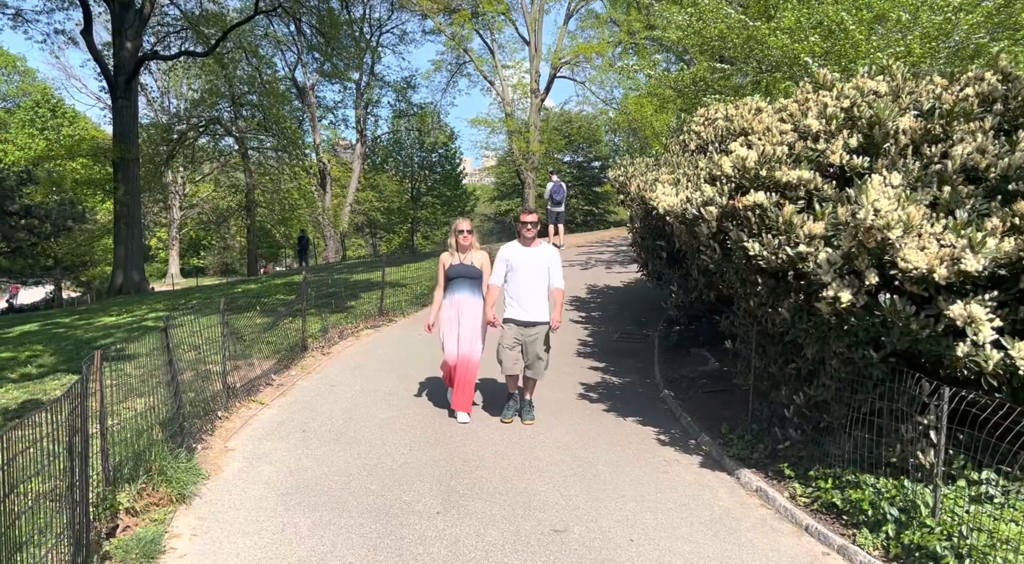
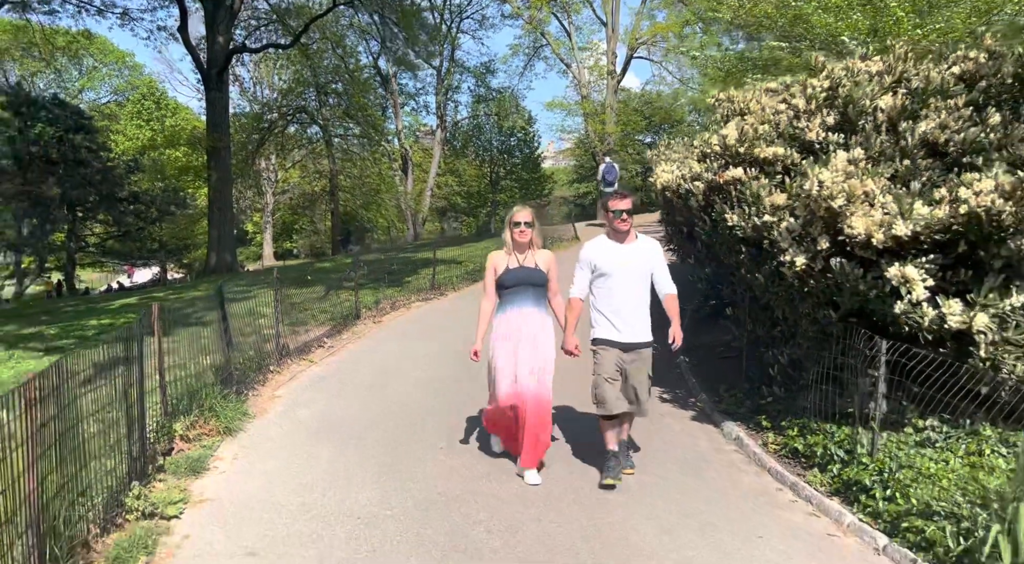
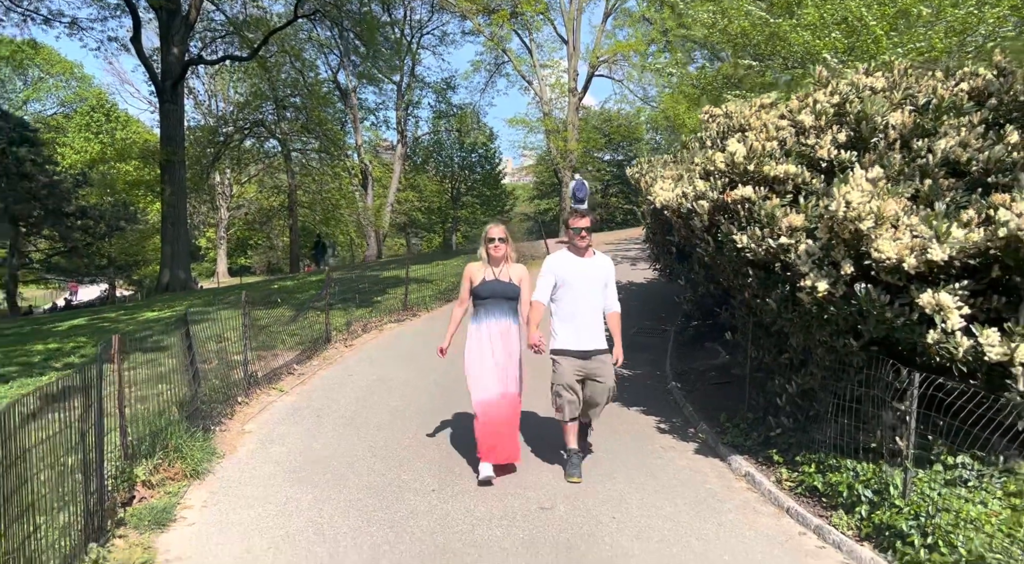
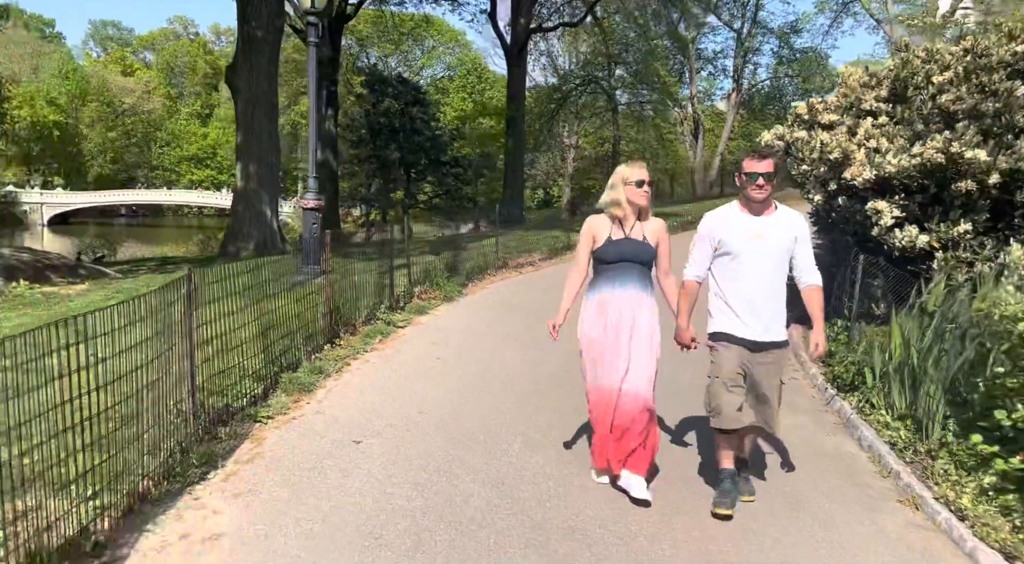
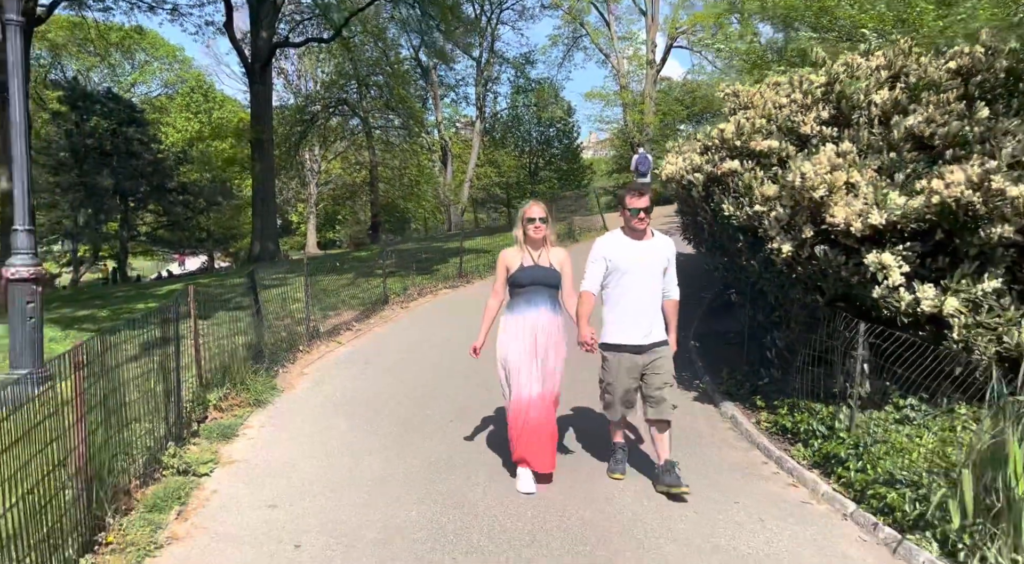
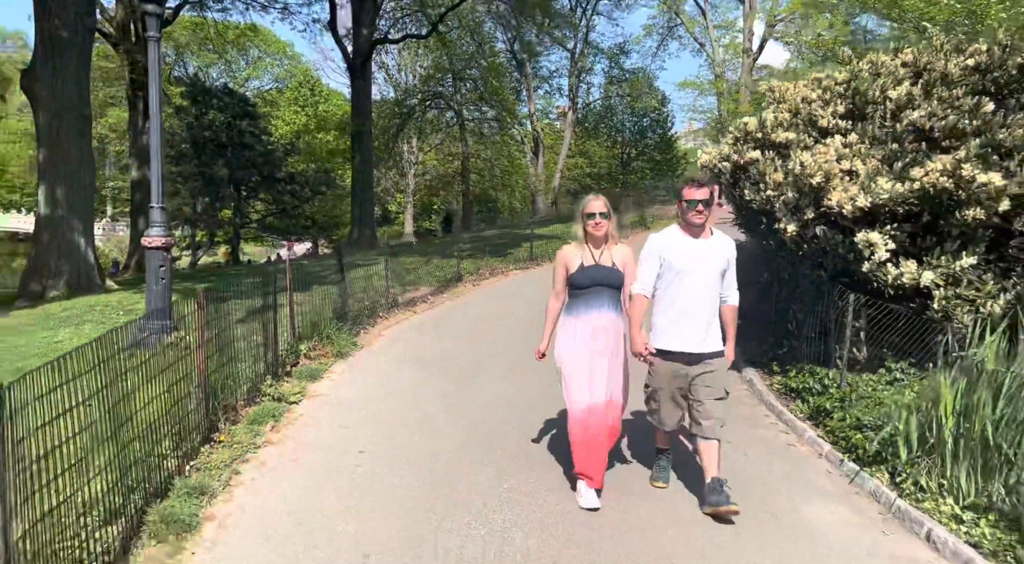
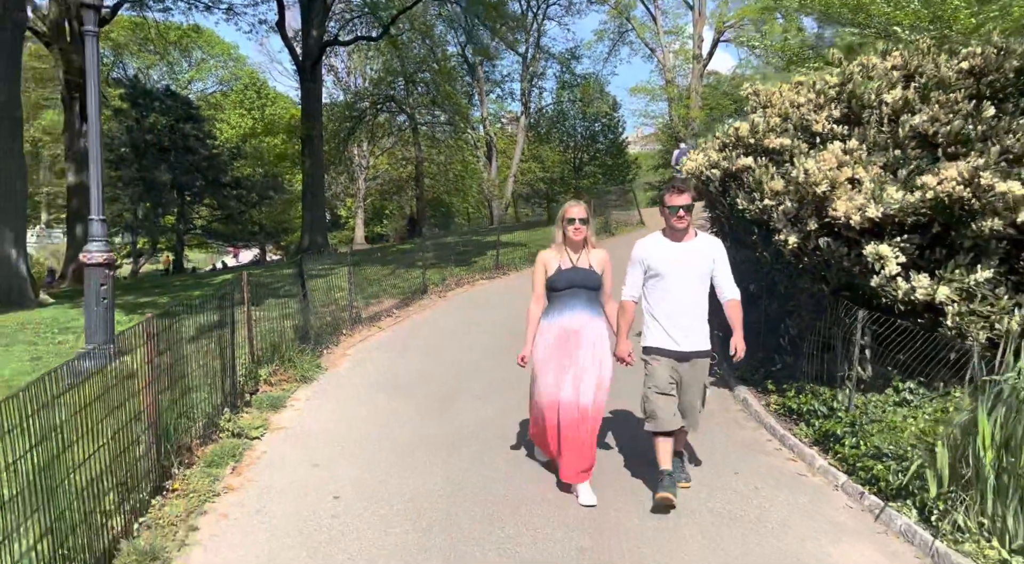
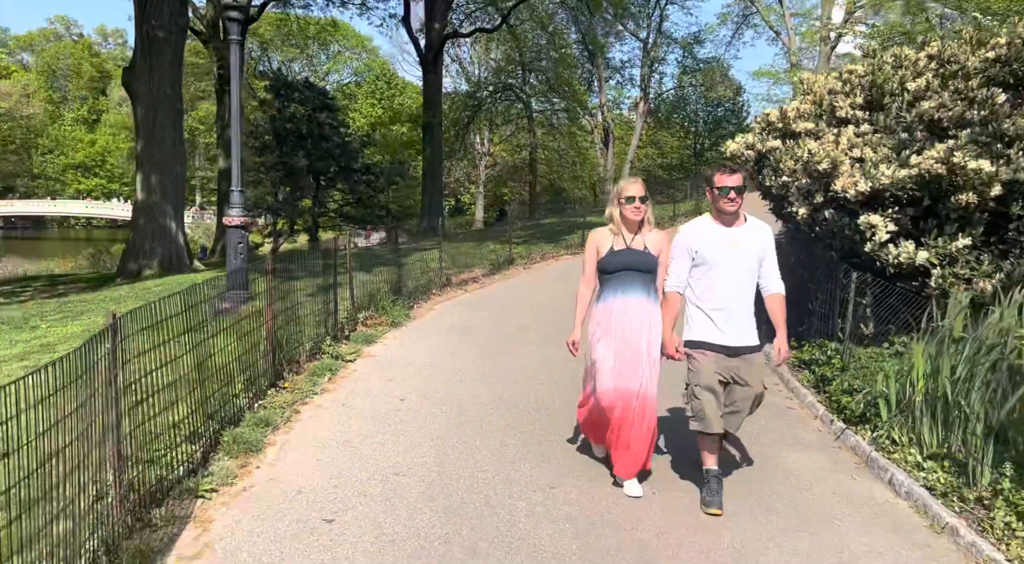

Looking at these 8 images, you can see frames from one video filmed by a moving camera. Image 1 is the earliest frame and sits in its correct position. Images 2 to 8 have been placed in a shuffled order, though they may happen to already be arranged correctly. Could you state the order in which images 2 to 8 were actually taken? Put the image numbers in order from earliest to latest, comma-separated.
3, 2, 5, 7, 6, 8, 4
